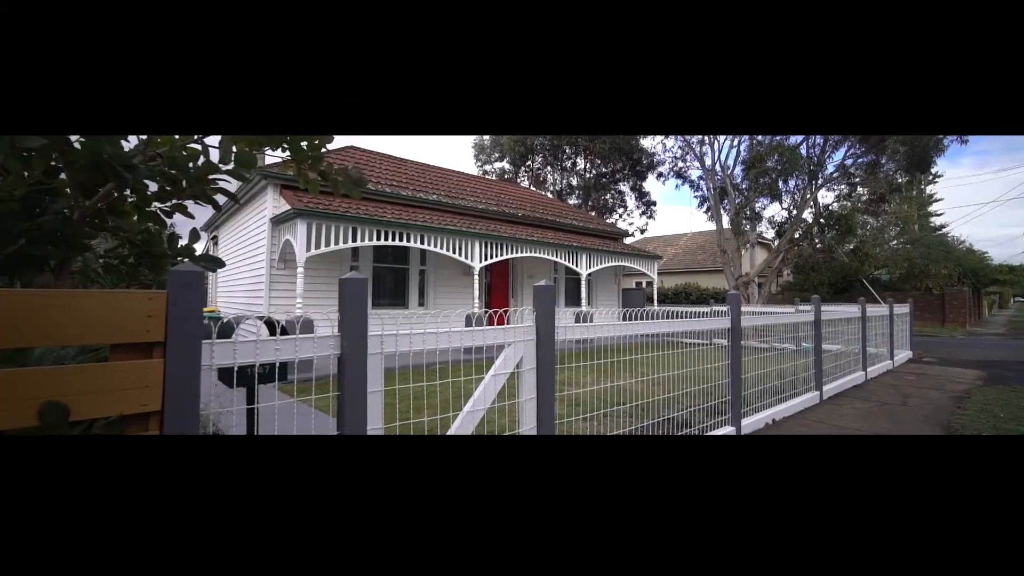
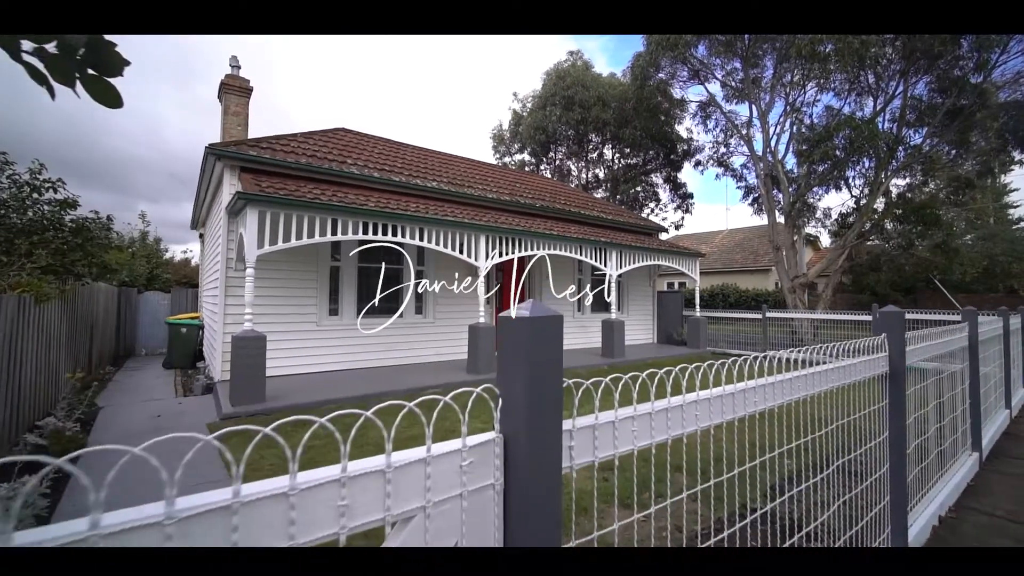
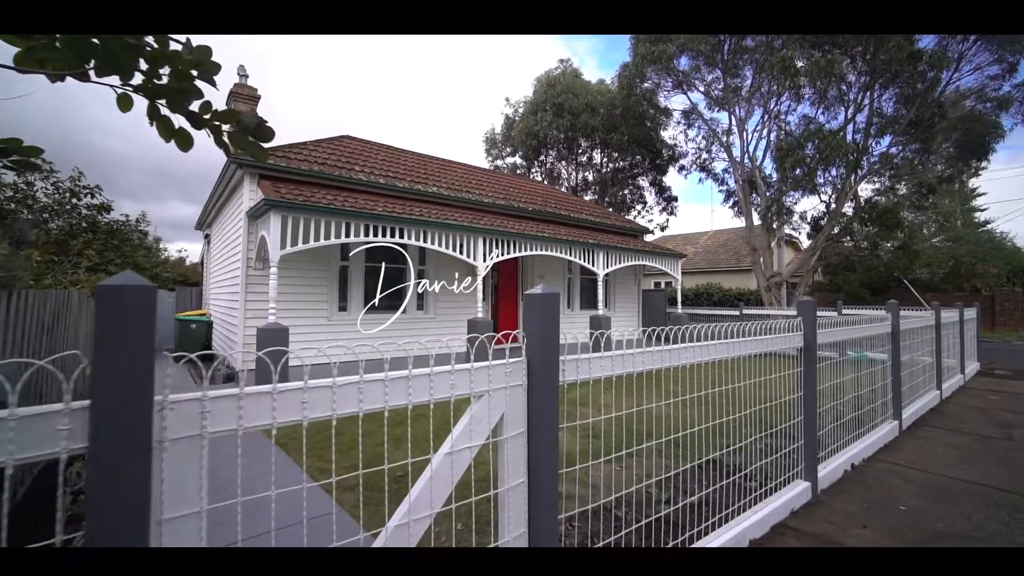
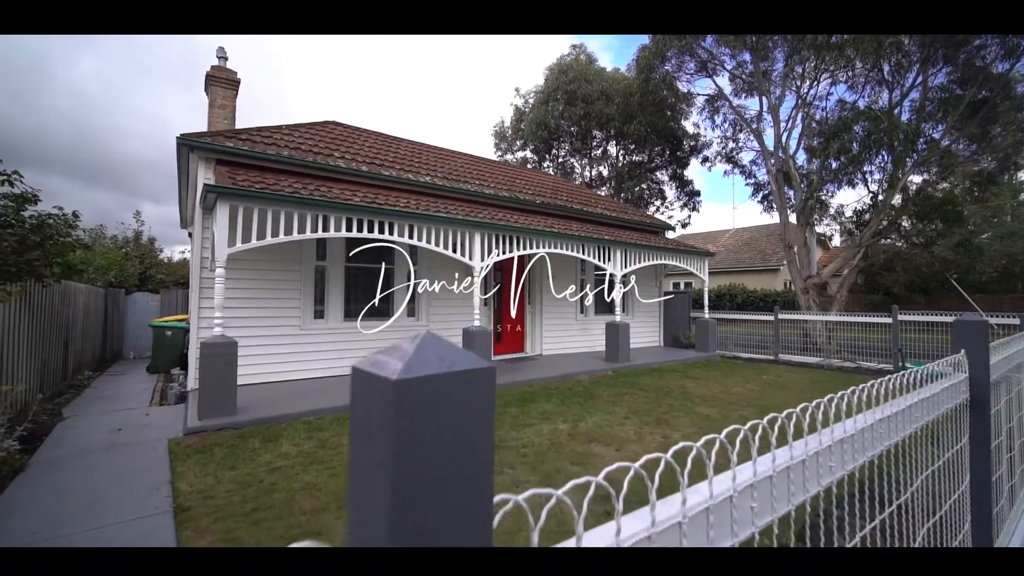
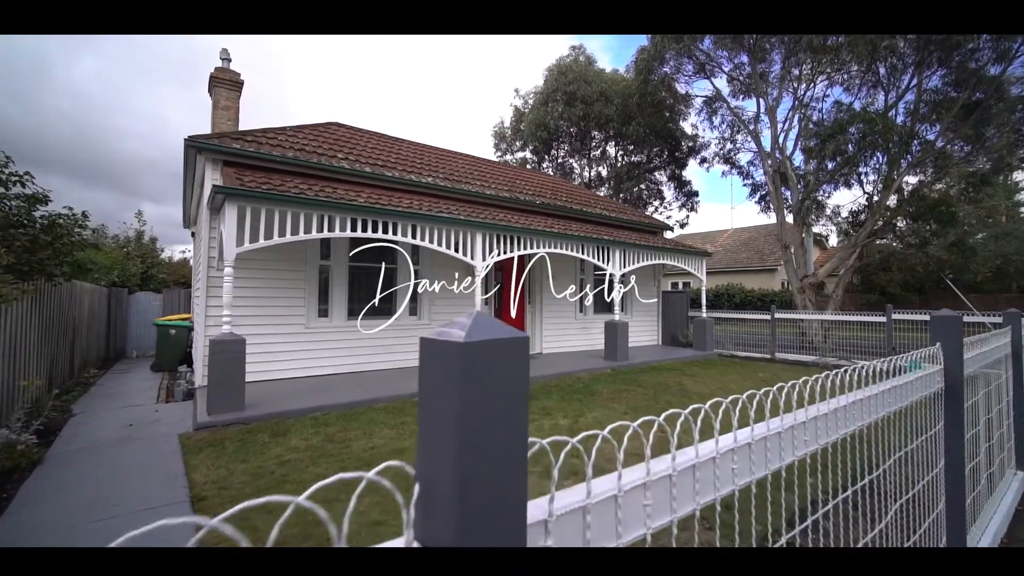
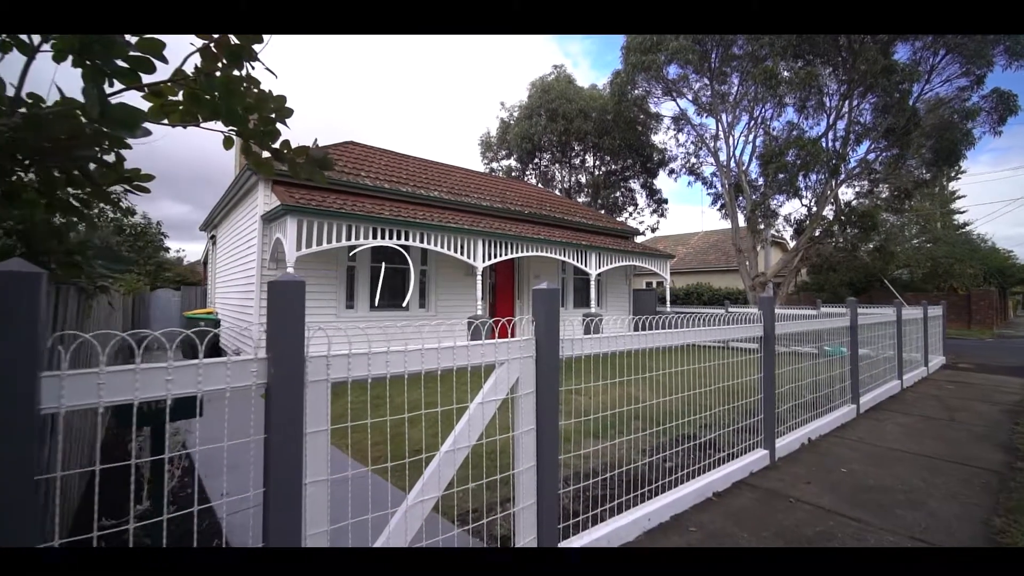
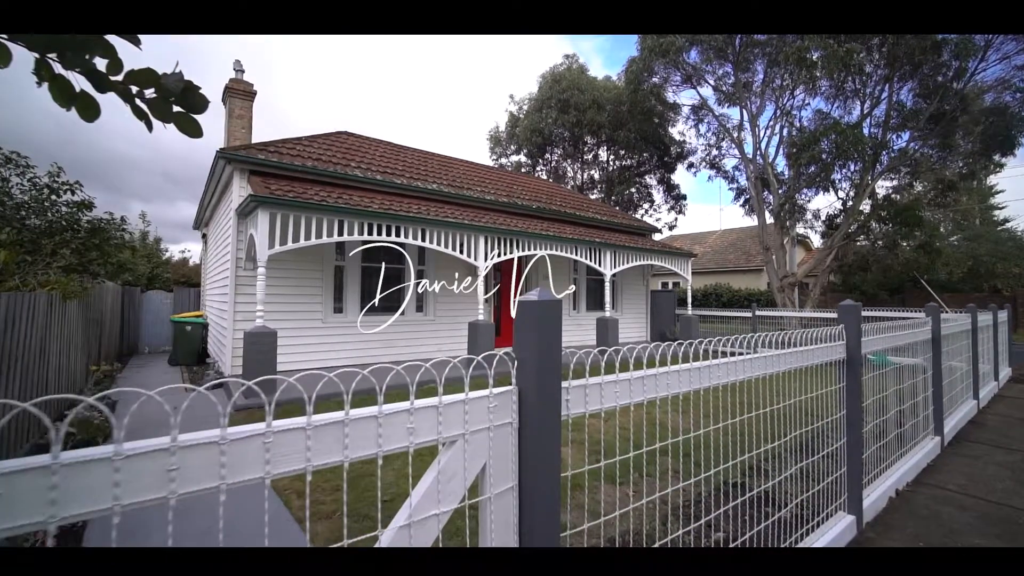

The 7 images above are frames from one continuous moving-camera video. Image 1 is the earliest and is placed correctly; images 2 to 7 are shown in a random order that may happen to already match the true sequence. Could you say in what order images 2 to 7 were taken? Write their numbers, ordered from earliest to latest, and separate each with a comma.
6, 3, 7, 2, 5, 4
